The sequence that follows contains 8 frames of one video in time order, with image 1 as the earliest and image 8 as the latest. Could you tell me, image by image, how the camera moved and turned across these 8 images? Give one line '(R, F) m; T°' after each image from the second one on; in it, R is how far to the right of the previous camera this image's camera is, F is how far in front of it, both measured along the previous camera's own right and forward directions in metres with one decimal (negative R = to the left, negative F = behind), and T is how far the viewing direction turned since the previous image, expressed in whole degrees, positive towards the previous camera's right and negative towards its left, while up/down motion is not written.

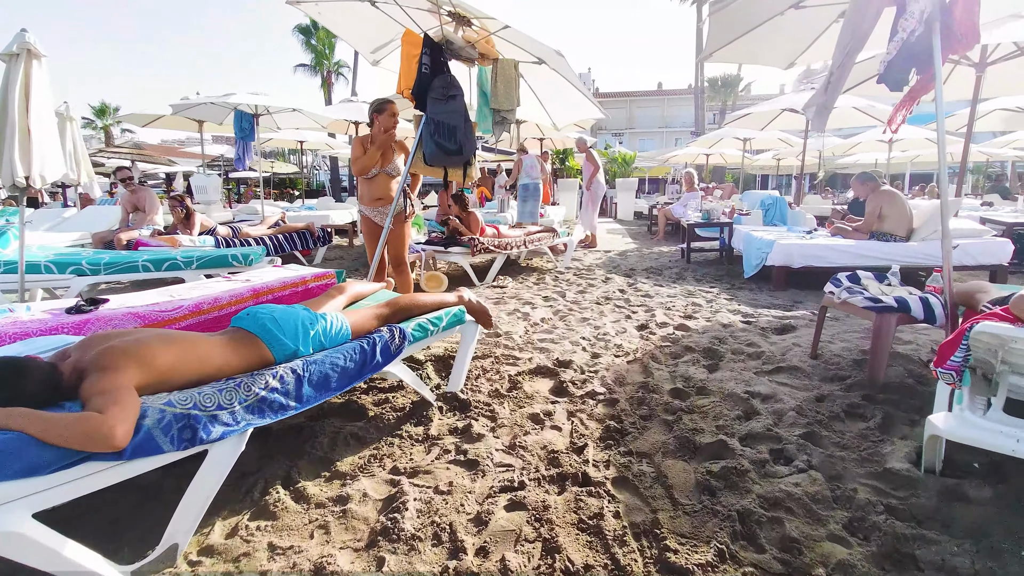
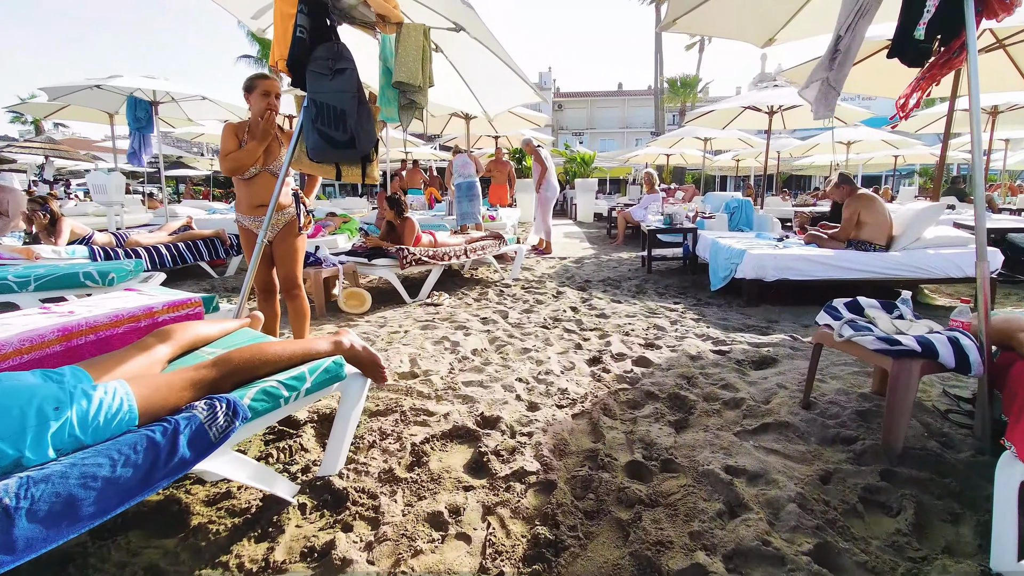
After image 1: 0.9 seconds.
(+0.3, +0.8) m; +4°
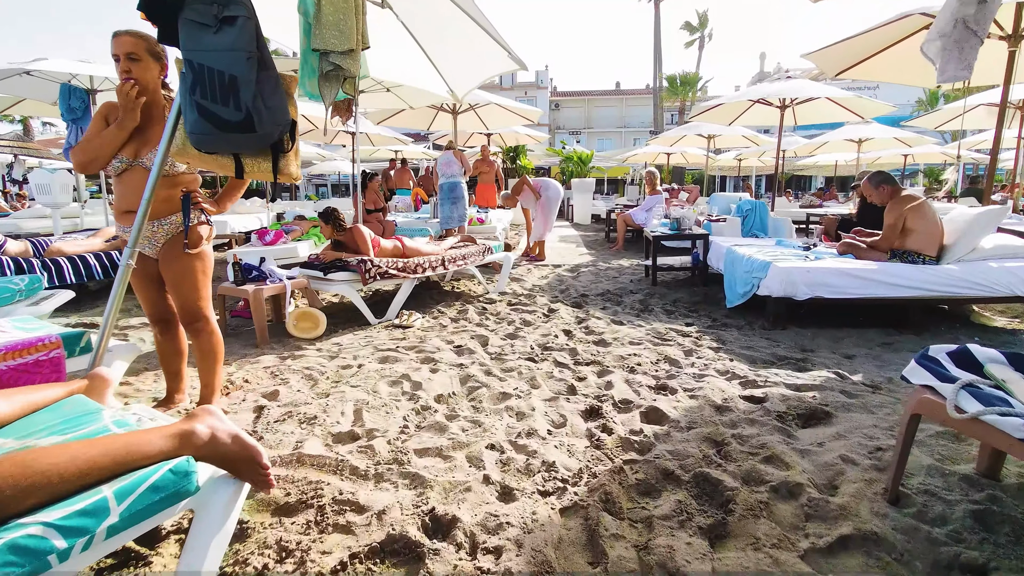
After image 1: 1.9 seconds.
(+0.1, +0.8) m; 0°
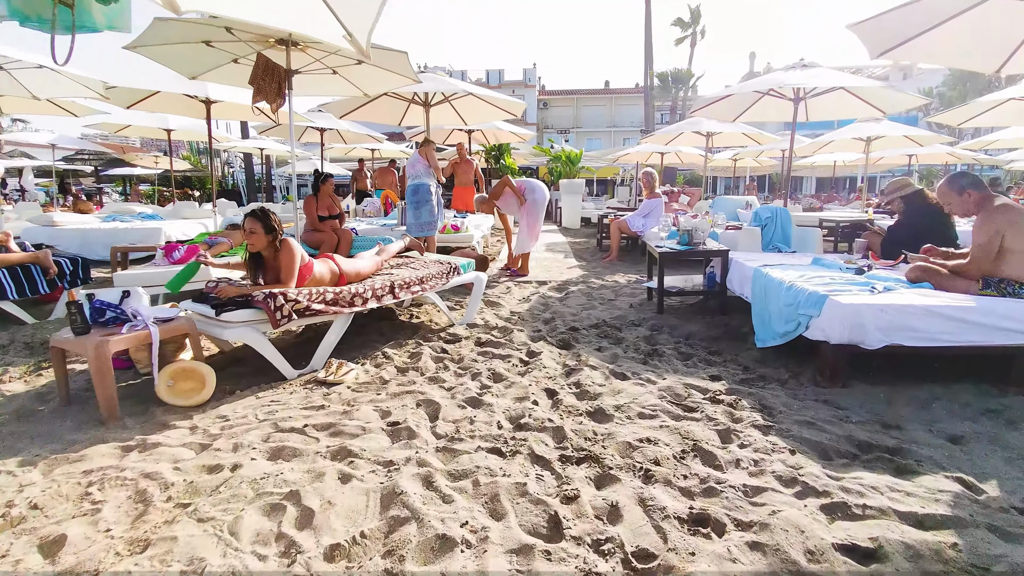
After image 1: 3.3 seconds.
(+0.1, +1.1) m; +1°
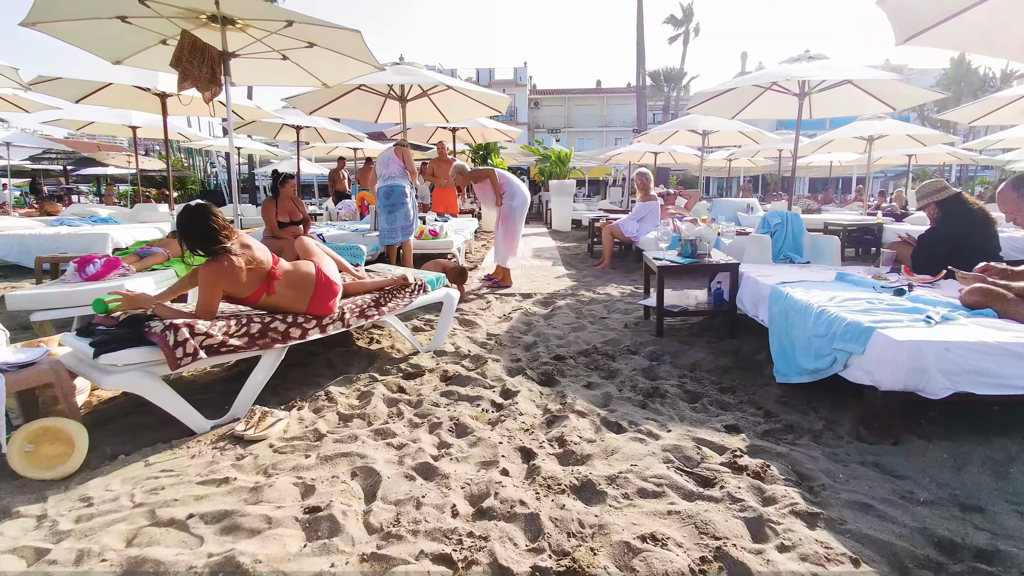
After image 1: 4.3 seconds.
(+0.1, +0.7) m; +1°
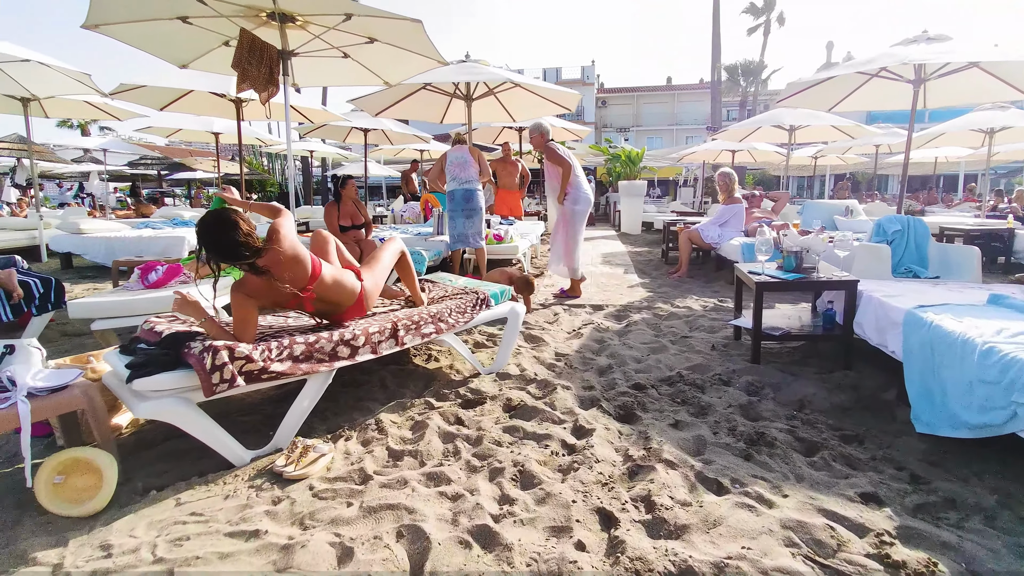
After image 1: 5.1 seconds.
(-0.1, +0.4) m; -7°
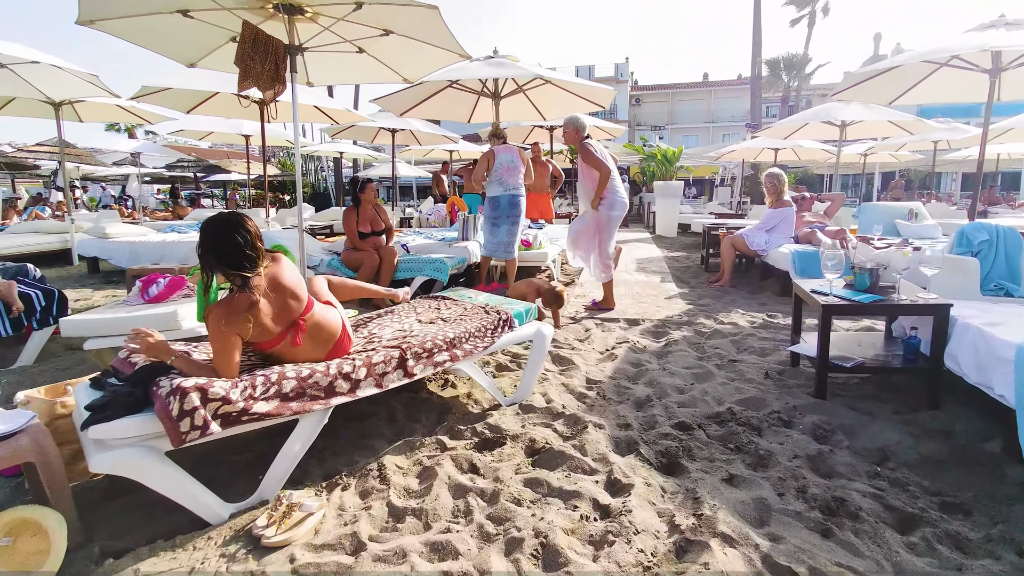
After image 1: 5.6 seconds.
(0.0, +0.4) m; -3°
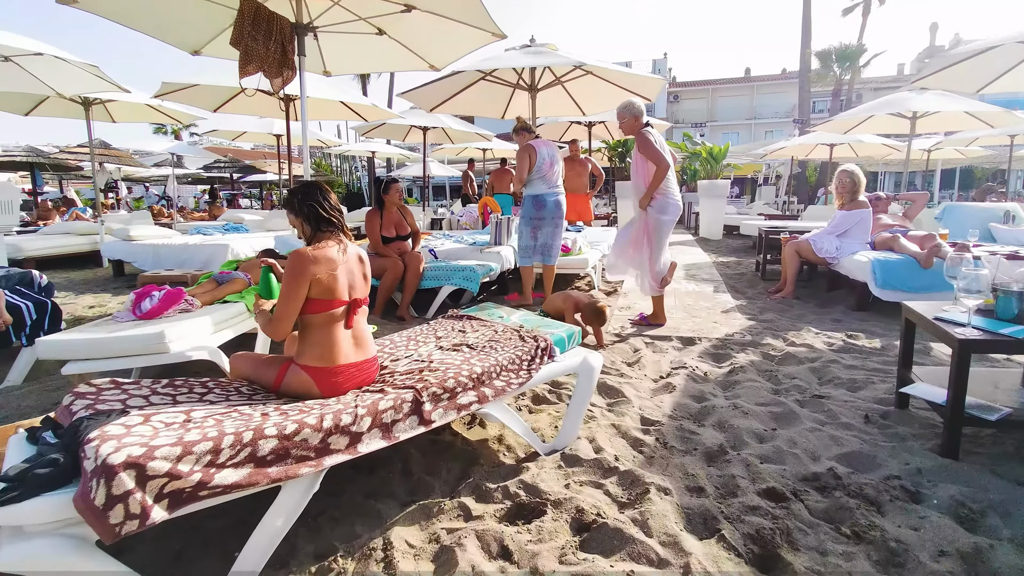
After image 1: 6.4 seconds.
(0.0, +0.6) m; -4°
